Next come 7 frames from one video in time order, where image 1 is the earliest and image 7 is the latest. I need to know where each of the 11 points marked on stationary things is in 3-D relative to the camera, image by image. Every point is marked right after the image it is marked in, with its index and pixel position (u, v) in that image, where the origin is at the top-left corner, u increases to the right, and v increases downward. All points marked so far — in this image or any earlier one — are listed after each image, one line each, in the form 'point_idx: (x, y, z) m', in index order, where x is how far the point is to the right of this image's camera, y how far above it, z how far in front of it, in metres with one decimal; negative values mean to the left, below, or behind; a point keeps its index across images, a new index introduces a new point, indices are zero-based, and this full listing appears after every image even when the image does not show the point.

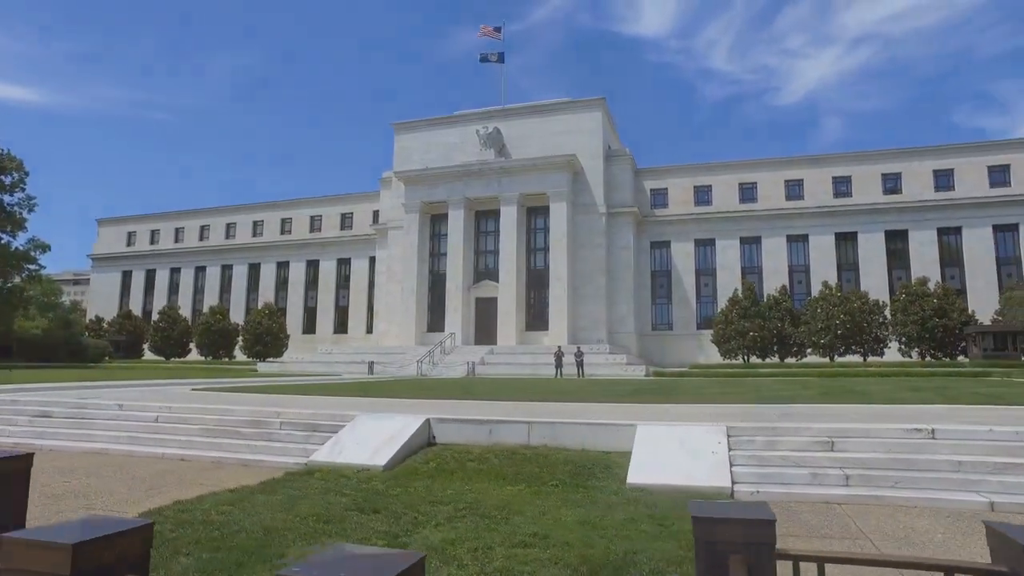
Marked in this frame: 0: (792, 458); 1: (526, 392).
0: (+3.2, -1.9, +7.3) m
1: (+0.4, -2.7, +16.3) m
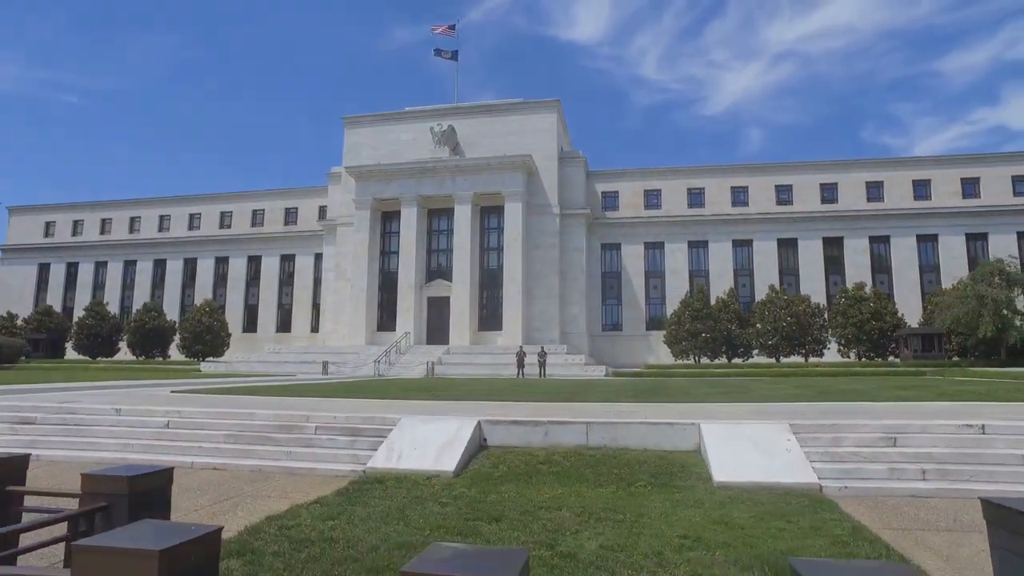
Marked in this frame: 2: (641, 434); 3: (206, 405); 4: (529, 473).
0: (+4.1, -2.0, +7.6) m
1: (+0.4, -2.7, +16.2) m
2: (+1.8, -2.0, +8.8) m
3: (-5.2, -2.0, +10.8) m
4: (+0.2, -2.2, +7.6) m
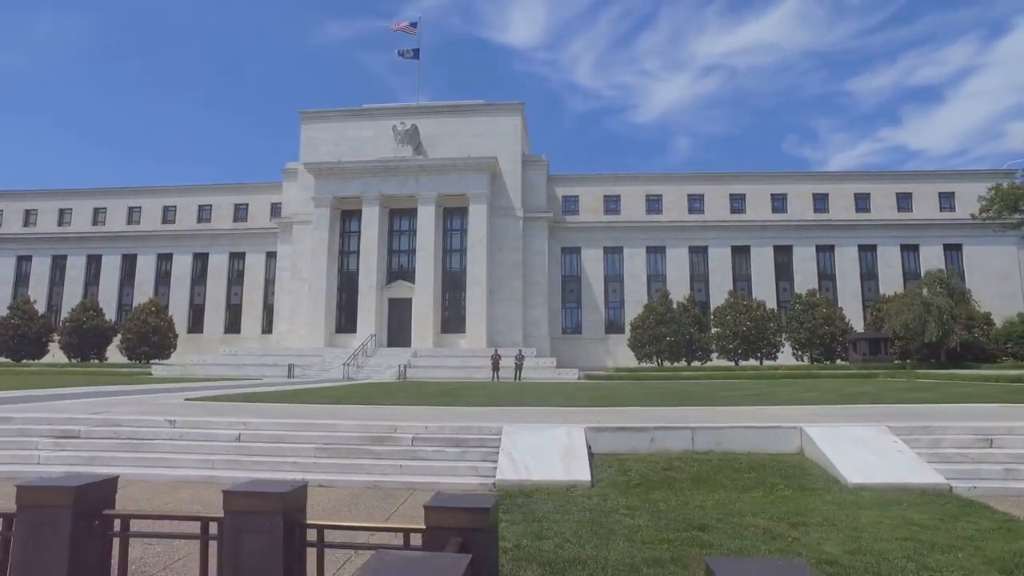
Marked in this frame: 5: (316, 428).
0: (+5.7, -2.1, +8.0) m
1: (+1.0, -2.8, +16.2) m
2: (+3.3, -2.1, +9.0) m
3: (-3.9, -2.0, +10.2) m
4: (+1.8, -2.3, +7.7) m
5: (-2.8, -2.1, +9.4) m
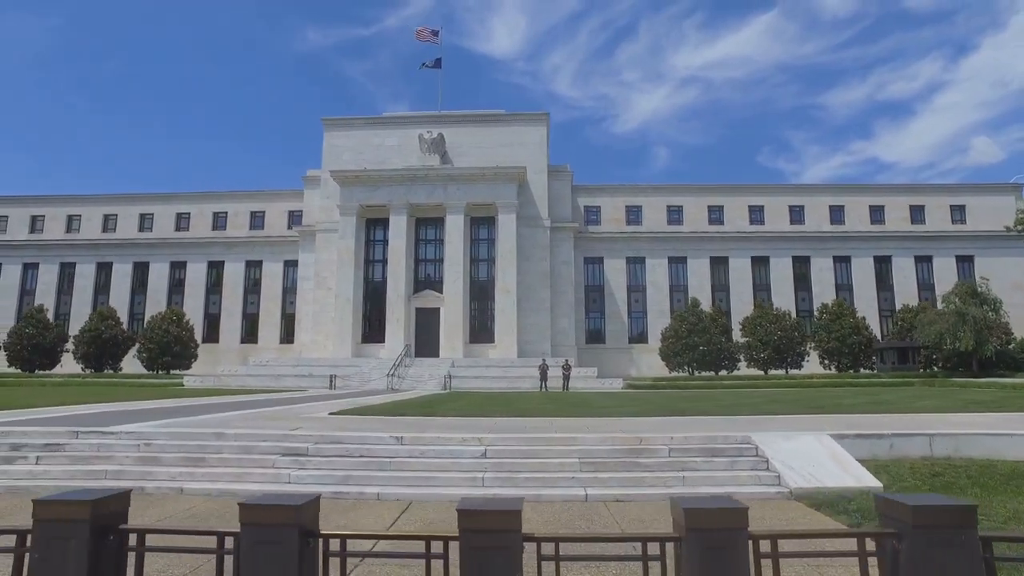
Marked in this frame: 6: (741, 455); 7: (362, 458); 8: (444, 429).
0: (+9.2, -2.2, +8.3) m
1: (+4.1, -3.0, +16.2) m
2: (+6.7, -2.2, +9.1) m
3: (-0.5, -2.2, +10.1) m
4: (+5.3, -2.4, +7.8) m
5: (+0.6, -2.2, +9.3) m
6: (+3.0, -2.2, +8.7) m
7: (-2.0, -2.4, +8.7) m
8: (-1.0, -2.2, +9.9) m
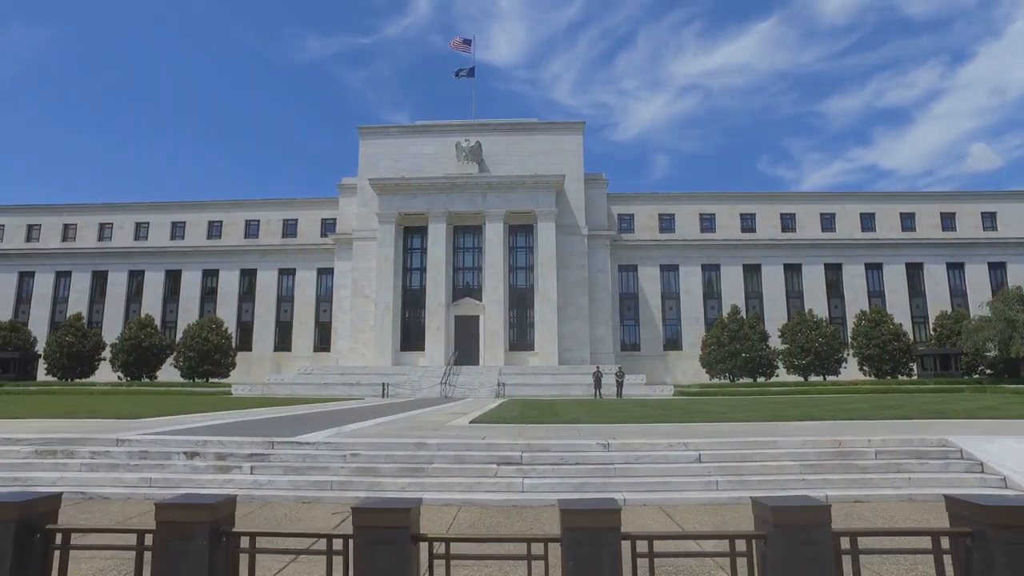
0: (+12.1, -2.3, +8.5) m
1: (+7.0, -3.2, +16.3) m
2: (+9.6, -2.3, +9.3) m
3: (+2.4, -2.3, +10.2) m
4: (+8.2, -2.5, +7.9) m
5: (+3.5, -2.3, +9.4) m
6: (+6.0, -2.3, +8.8) m
7: (+0.9, -2.5, +8.8) m
8: (+1.9, -2.3, +10.0) m
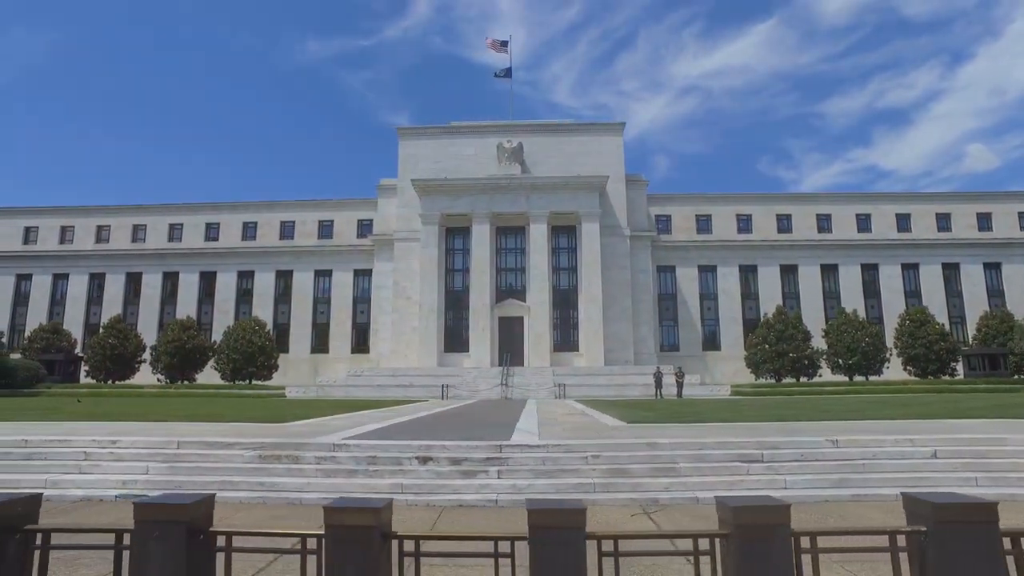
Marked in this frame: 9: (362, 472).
0: (+15.5, -2.3, +8.6) m
1: (+10.3, -3.2, +16.4) m
2: (+13.0, -2.3, +9.3) m
3: (+5.8, -2.3, +10.1) m
4: (+11.6, -2.5, +7.9) m
5: (+6.9, -2.3, +9.4) m
6: (+9.3, -2.3, +8.8) m
7: (+4.3, -2.5, +8.8) m
8: (+5.2, -2.3, +10.0) m
9: (-2.0, -2.5, +8.7) m
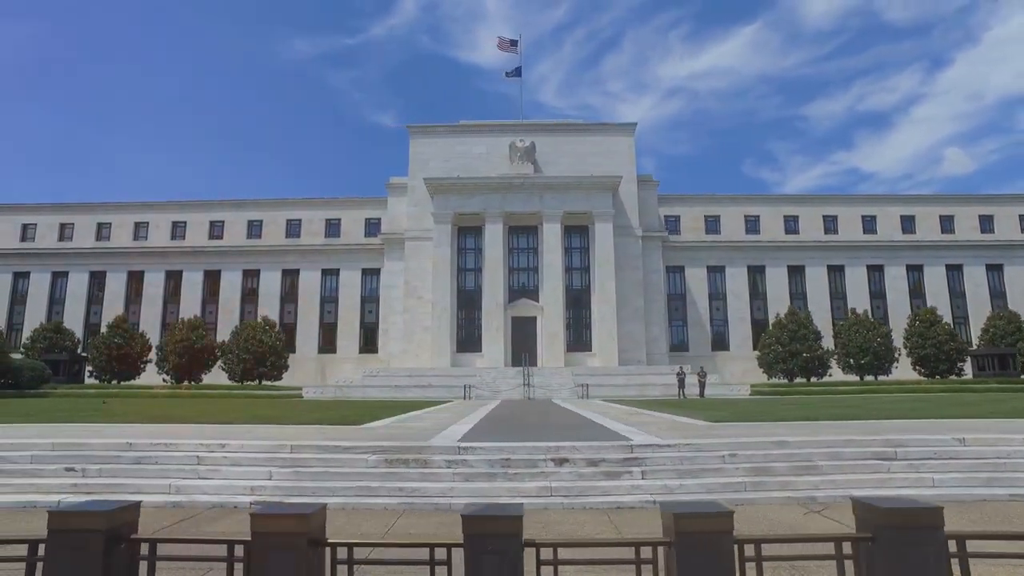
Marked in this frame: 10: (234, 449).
0: (+17.4, -2.3, +8.8) m
1: (+11.9, -3.2, +16.5) m
2: (+14.8, -2.3, +9.5) m
3: (+7.6, -2.3, +10.1) m
4: (+13.5, -2.5, +8.1) m
5: (+8.8, -2.3, +9.4) m
6: (+11.2, -2.3, +8.9) m
7: (+6.1, -2.4, +8.7) m
8: (+7.1, -2.3, +10.0) m
9: (-0.2, -2.4, +8.5) m
10: (-4.1, -2.3, +9.4) m
